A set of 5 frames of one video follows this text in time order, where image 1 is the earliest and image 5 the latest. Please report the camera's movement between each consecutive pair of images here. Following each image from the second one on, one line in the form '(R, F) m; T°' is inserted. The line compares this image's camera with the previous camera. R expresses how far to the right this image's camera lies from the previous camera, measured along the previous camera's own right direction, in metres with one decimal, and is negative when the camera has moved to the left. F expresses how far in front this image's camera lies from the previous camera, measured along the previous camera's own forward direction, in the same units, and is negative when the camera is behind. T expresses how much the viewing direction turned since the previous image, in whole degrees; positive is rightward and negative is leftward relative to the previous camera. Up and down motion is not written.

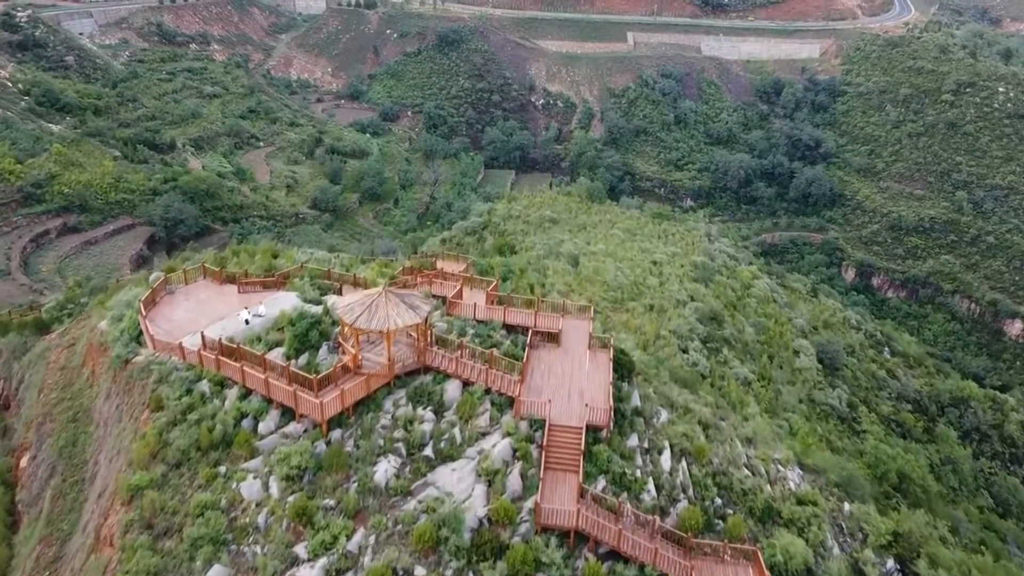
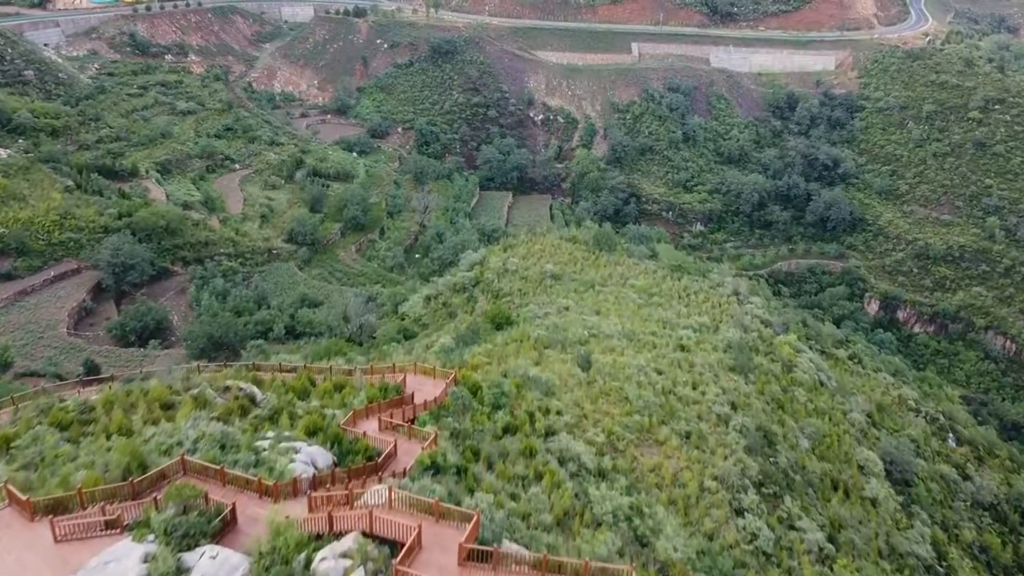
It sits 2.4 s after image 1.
(+0.1, +4.5) m; 0°
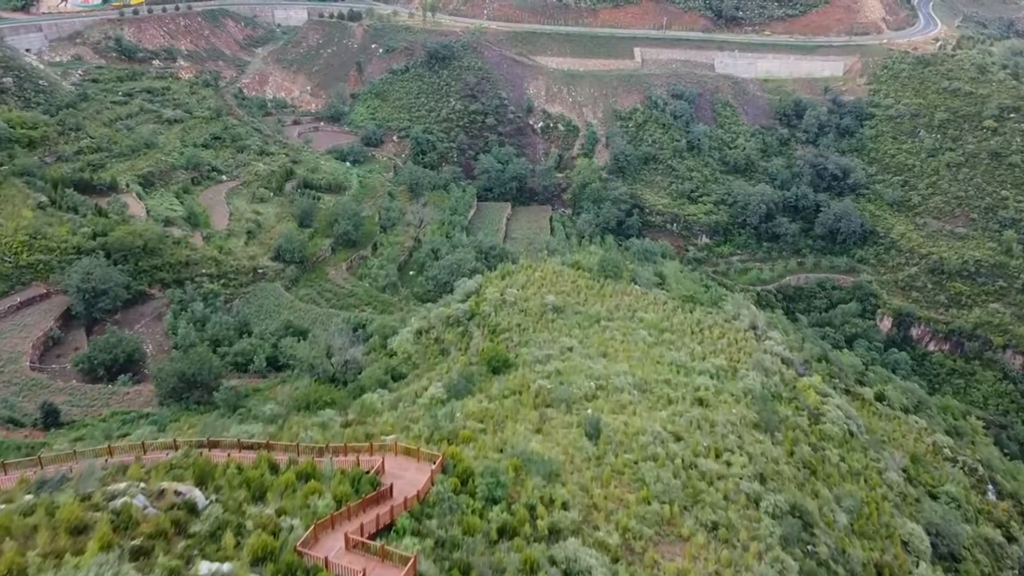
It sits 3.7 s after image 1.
(0.0, +2.1) m; 0°
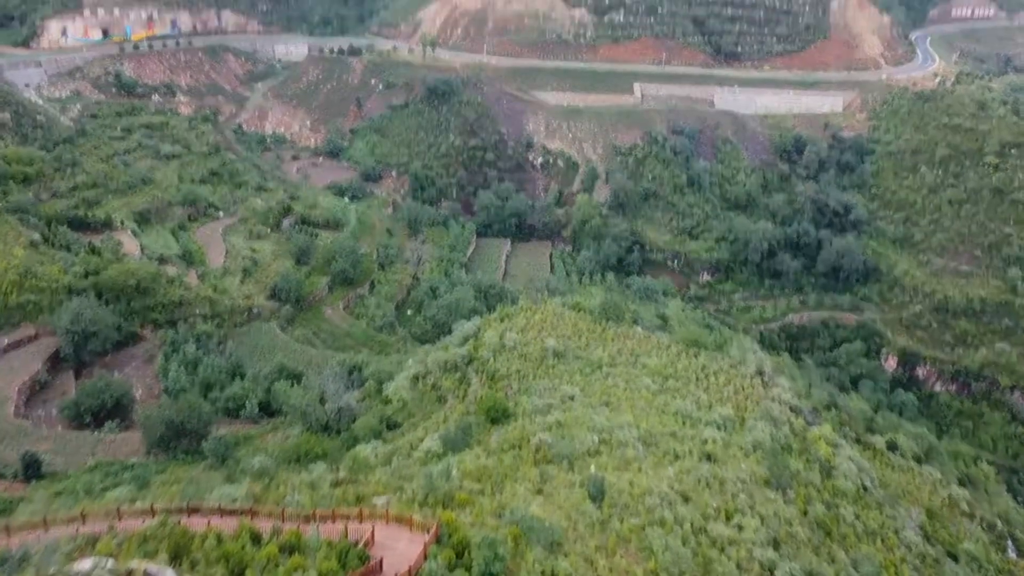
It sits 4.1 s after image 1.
(0.0, +0.7) m; 0°
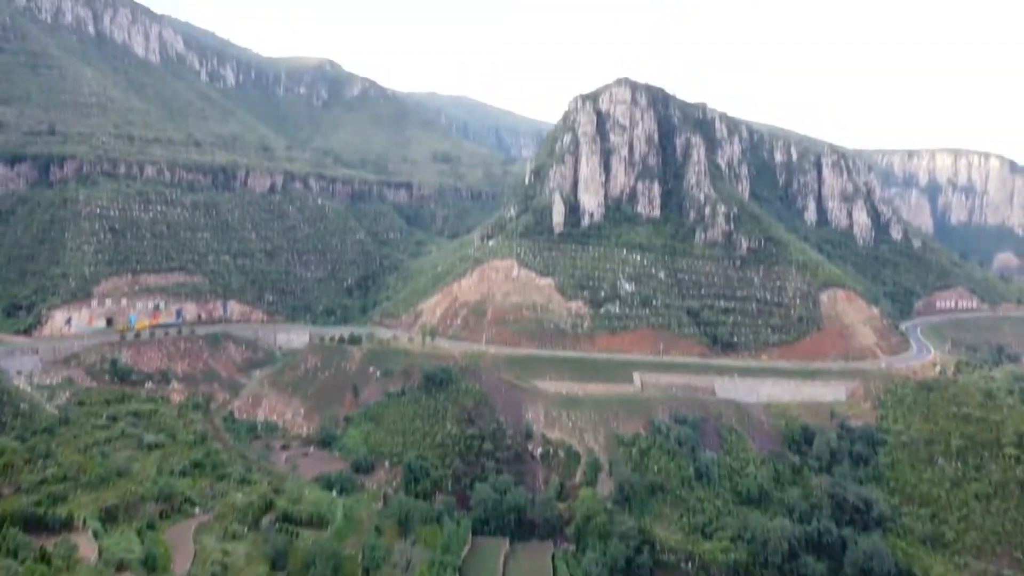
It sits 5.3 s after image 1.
(0.0, +2.1) m; 0°
